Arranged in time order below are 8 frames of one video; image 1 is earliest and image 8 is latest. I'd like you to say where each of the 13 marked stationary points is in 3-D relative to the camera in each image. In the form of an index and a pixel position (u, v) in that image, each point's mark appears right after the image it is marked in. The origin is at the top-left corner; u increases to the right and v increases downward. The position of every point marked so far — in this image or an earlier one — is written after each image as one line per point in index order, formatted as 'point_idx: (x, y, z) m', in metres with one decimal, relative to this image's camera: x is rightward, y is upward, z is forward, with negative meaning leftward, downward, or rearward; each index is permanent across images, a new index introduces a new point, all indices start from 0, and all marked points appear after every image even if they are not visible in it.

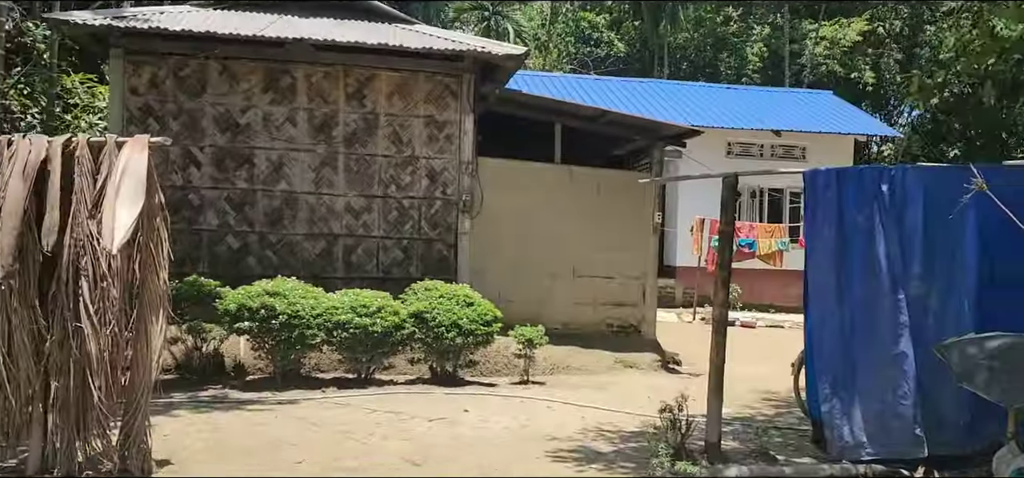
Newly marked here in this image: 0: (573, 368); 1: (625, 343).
0: (+0.6, -1.4, +8.9) m
1: (+1.3, -1.2, +9.5) m
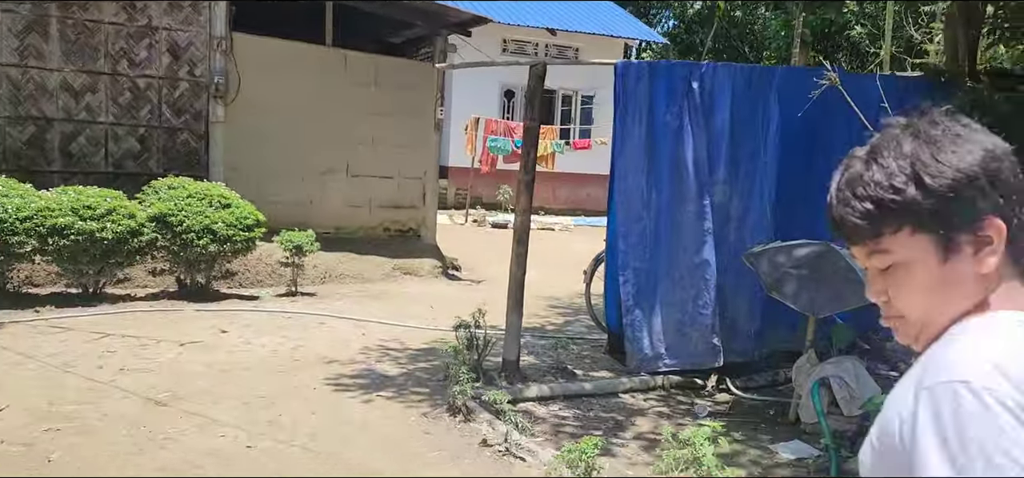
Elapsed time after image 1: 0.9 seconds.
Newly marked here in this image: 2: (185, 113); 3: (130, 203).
0: (-1.6, -0.4, +8.1) m
1: (-1.2, -0.1, +8.8) m
2: (-3.1, +1.2, +7.8) m
3: (-3.1, +0.3, +6.7) m
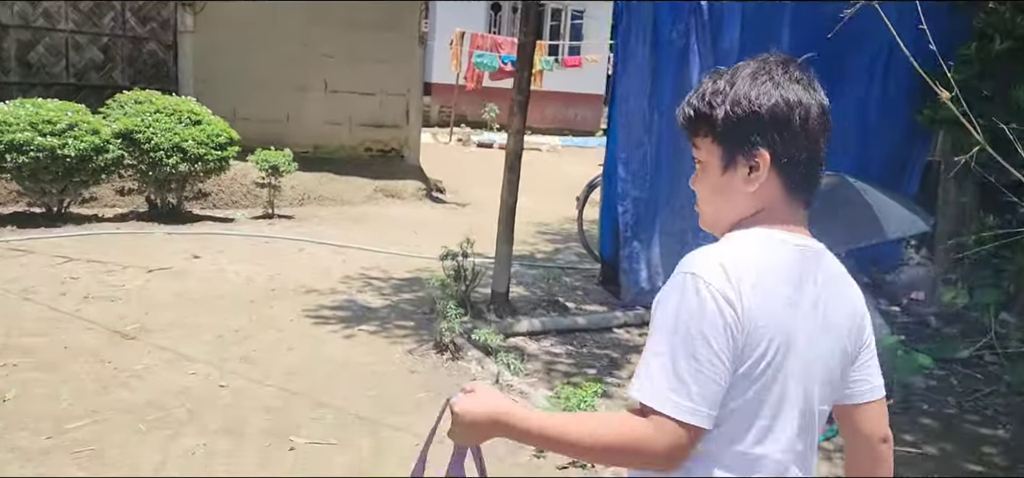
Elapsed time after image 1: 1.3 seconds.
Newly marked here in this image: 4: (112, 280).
0: (-1.8, +0.4, +7.8) m
1: (-1.3, +0.7, +8.4) m
2: (-3.1, +1.9, +7.3) m
3: (-3.1, +0.9, +6.2) m
4: (-2.3, -0.2, +4.9) m
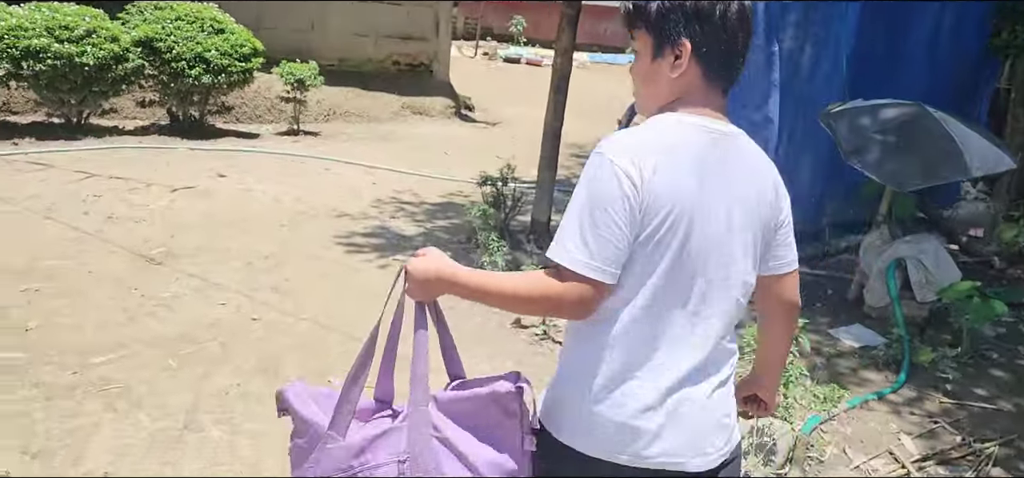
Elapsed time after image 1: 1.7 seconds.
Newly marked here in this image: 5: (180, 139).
0: (-1.4, +1.1, +7.5) m
1: (-1.0, +1.5, +8.1) m
2: (-2.8, +2.6, +6.9) m
3: (-2.8, +1.5, +5.9) m
4: (-2.1, +0.2, +4.7) m
5: (-2.5, +0.8, +6.2) m
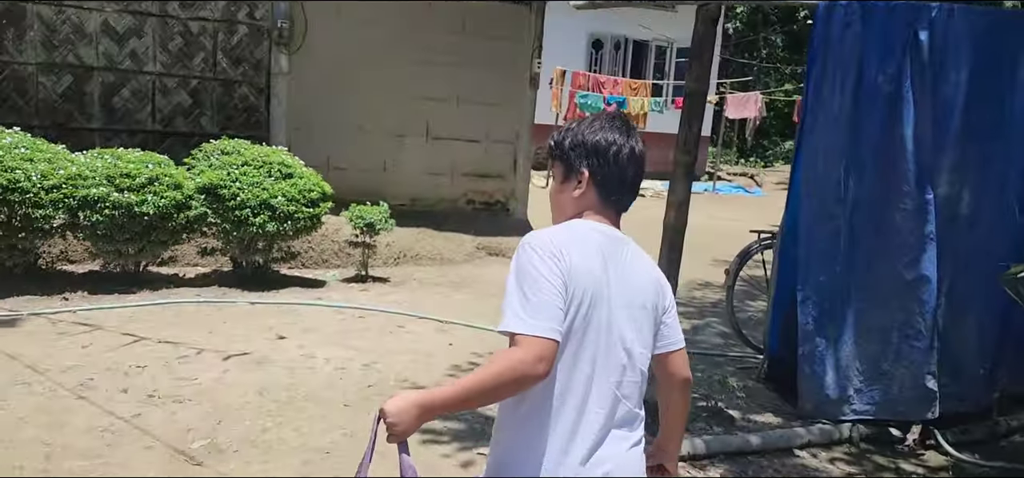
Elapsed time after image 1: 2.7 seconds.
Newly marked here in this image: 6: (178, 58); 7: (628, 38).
0: (-0.7, -0.2, +6.9) m
1: (-0.2, +0.1, +7.5) m
2: (-2.1, +1.4, +6.7) m
3: (-2.3, +0.5, +5.6) m
4: (-1.6, -0.6, +4.1) m
5: (-1.9, -0.4, +5.7) m
6: (-2.6, +1.4, +6.5) m
7: (+2.1, +3.6, +15.1) m
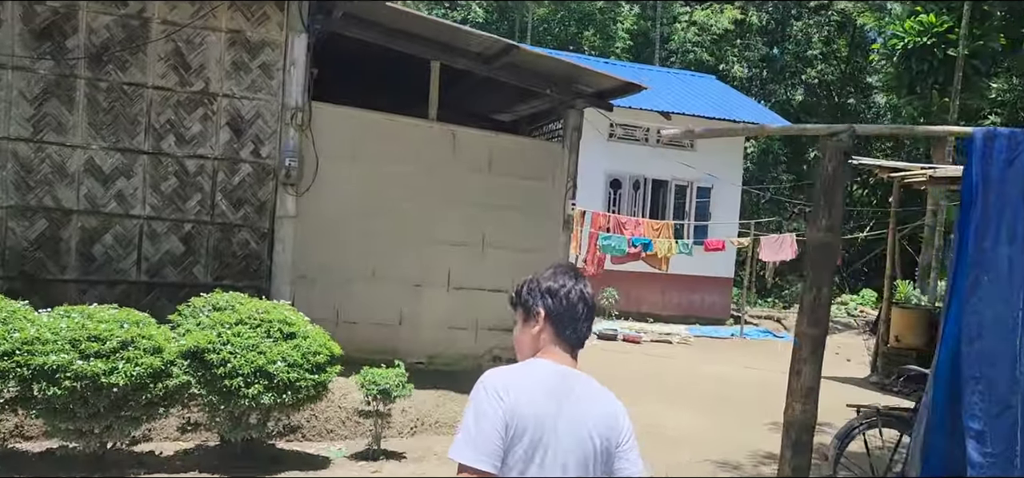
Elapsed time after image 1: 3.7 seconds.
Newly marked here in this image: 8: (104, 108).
0: (-0.5, -1.4, +5.9) m
1: (0.0, -1.2, +6.6) m
2: (-1.9, +0.2, +5.9) m
3: (-2.0, -0.5, +4.7) m
4: (-1.4, -1.4, +3.0) m
5: (-1.6, -1.3, +4.7) m
6: (-2.4, +0.3, +5.7) m
7: (+2.4, +1.1, +14.6) m
8: (-2.7, +0.9, +5.6) m
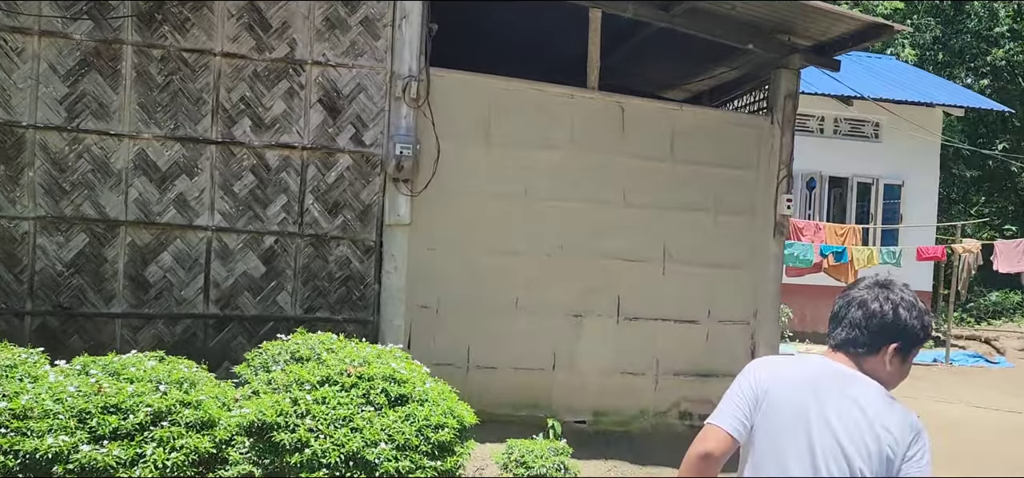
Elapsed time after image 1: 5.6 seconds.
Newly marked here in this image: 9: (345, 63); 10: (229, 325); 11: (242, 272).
0: (+0.5, -1.4, +4.2) m
1: (+1.1, -1.2, +4.7) m
2: (-0.9, +0.2, +4.4) m
3: (-1.2, -0.6, +3.2) m
4: (-0.8, -1.4, +1.4) m
5: (-0.8, -1.4, +3.1) m
6: (-1.4, +0.2, +4.3) m
7: (+4.6, +0.9, +12.3) m
8: (-1.8, +0.8, +4.2) m
9: (-0.9, +0.9, +4.3) m
10: (-1.5, -0.4, +4.3) m
11: (-1.4, -0.2, +4.3) m
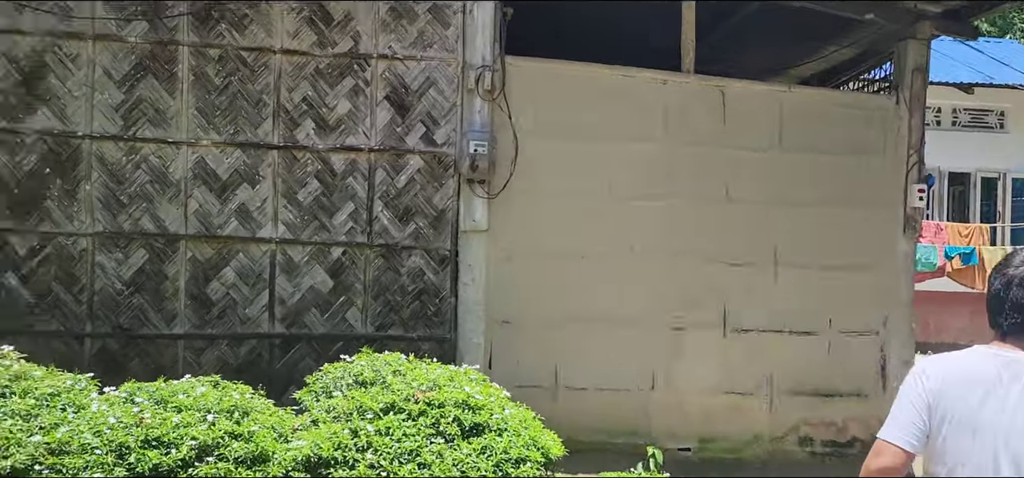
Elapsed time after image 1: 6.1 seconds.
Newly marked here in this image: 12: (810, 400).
0: (+1.0, -1.4, +3.6) m
1: (+1.6, -1.2, +4.1) m
2: (-0.5, +0.1, +4.0) m
3: (-0.9, -0.6, +2.8) m
4: (-0.6, -1.4, +1.0) m
5: (-0.4, -1.4, +2.7) m
6: (-0.9, +0.1, +3.9) m
7: (+5.8, +0.9, +11.3) m
8: (-1.4, +0.7, +3.9) m
9: (-0.5, +0.9, +4.0) m
10: (-1.0, -0.5, +3.9) m
11: (-1.0, -0.2, +3.9) m
12: (+1.6, -0.9, +4.4) m
